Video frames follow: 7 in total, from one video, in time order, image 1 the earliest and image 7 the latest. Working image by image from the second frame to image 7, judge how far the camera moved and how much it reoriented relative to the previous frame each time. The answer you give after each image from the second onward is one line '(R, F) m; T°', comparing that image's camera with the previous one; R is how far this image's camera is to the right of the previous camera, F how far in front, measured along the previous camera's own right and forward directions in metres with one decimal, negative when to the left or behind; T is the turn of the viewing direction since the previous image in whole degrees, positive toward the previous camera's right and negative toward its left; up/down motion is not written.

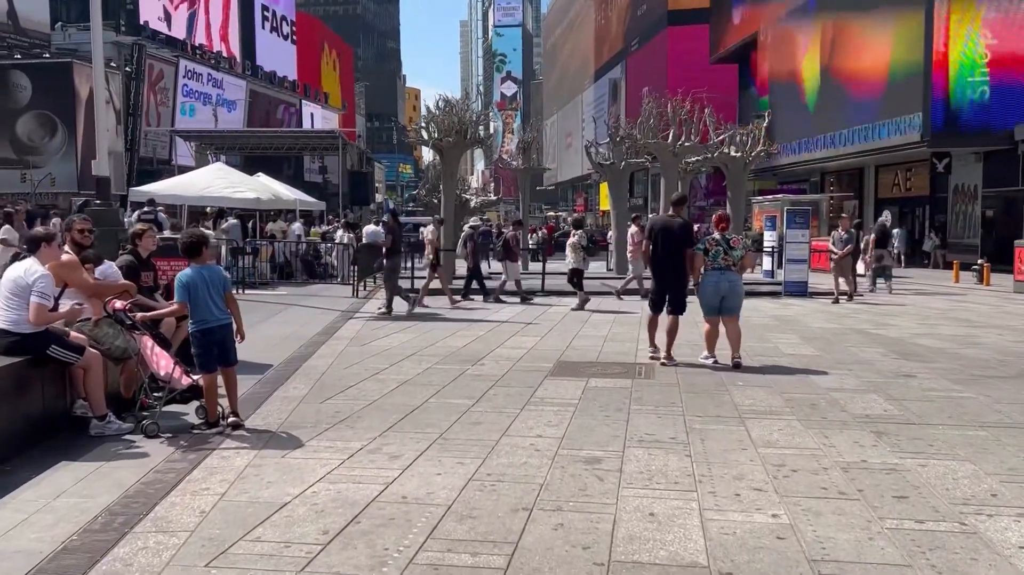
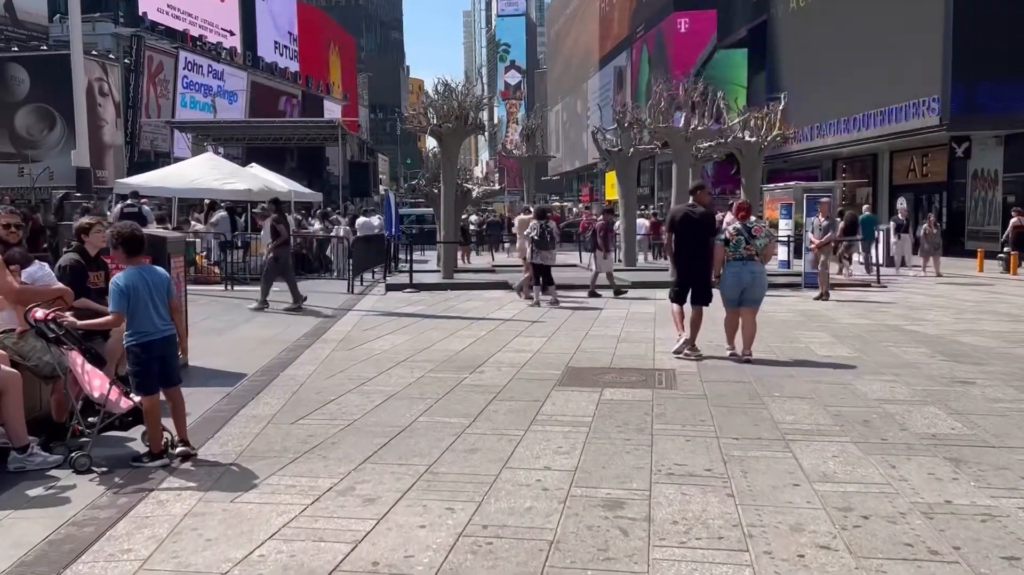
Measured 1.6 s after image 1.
(0.0, +1.0) m; 0°
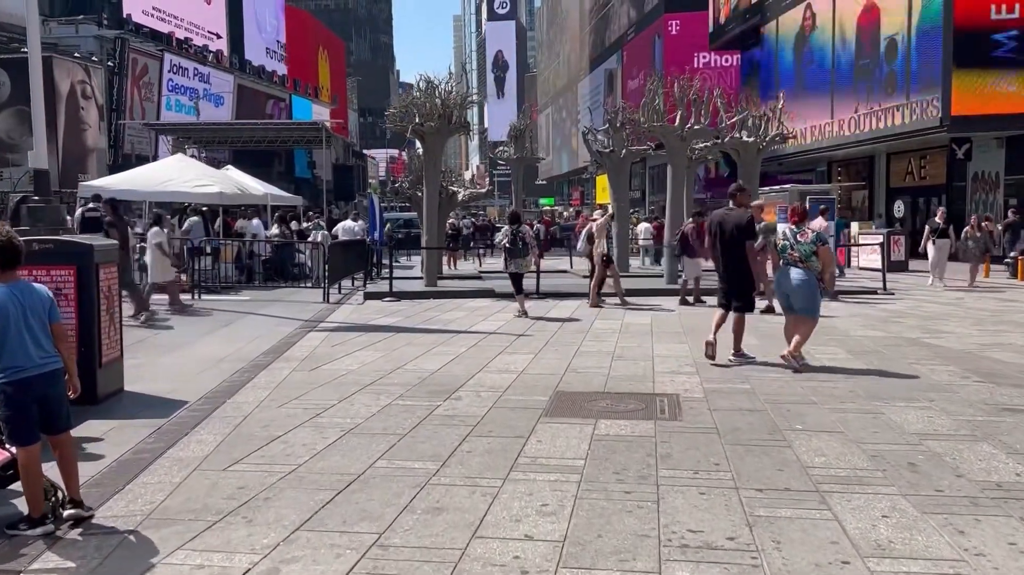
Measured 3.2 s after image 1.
(+0.1, +1.0) m; +1°
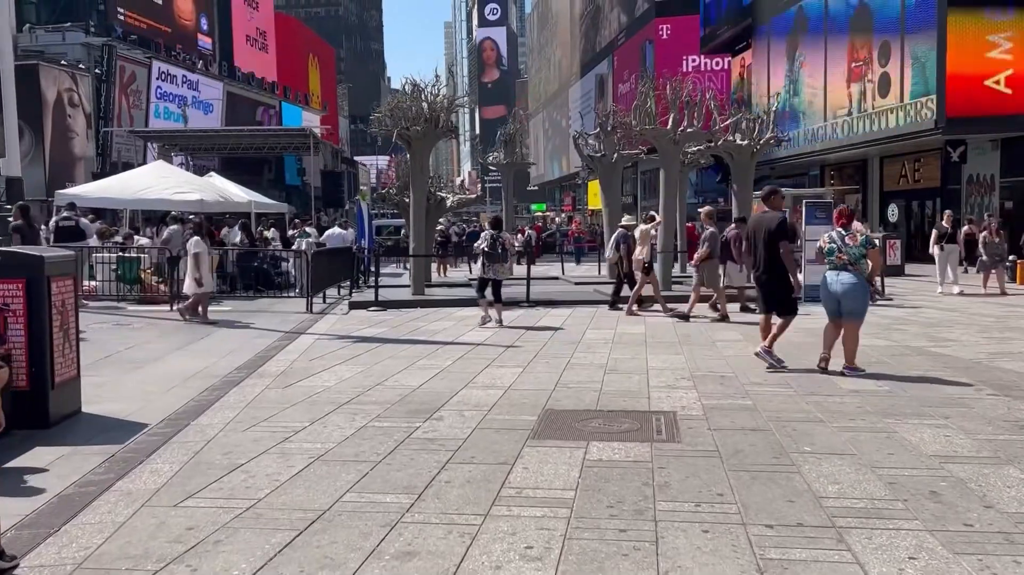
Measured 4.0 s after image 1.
(+0.1, +0.5) m; 0°
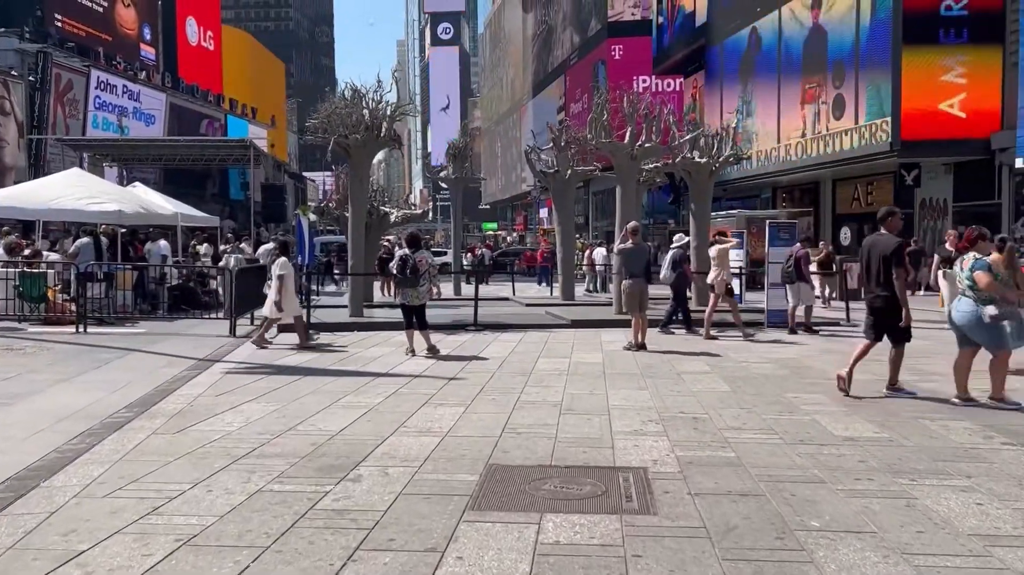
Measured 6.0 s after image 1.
(+0.1, +1.2) m; +3°
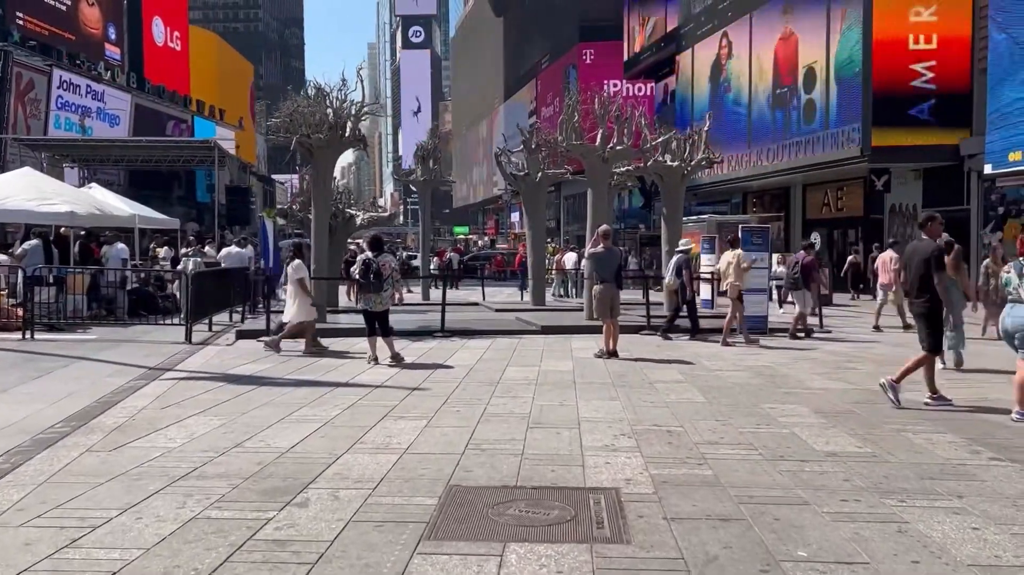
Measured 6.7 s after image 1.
(+0.1, +0.4) m; +2°
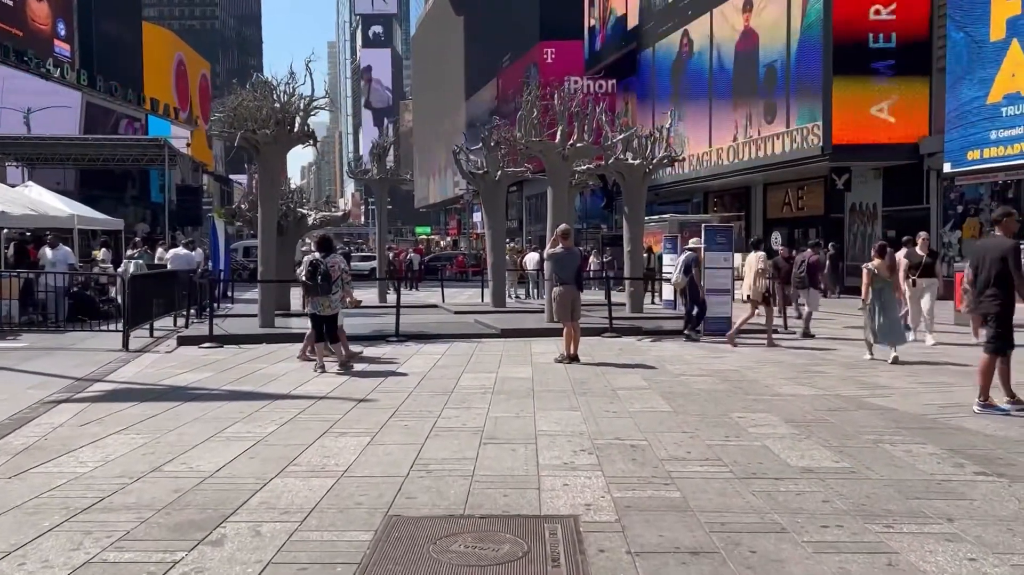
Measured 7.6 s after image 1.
(+0.1, +0.6) m; +2°
